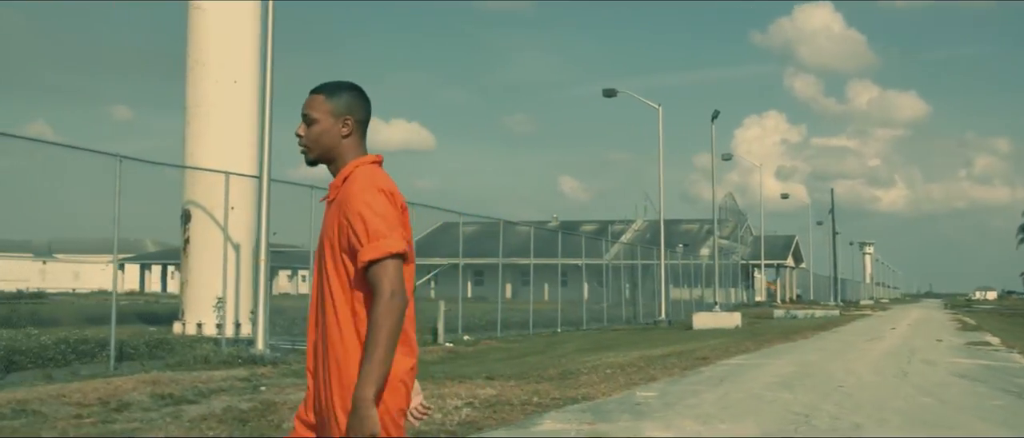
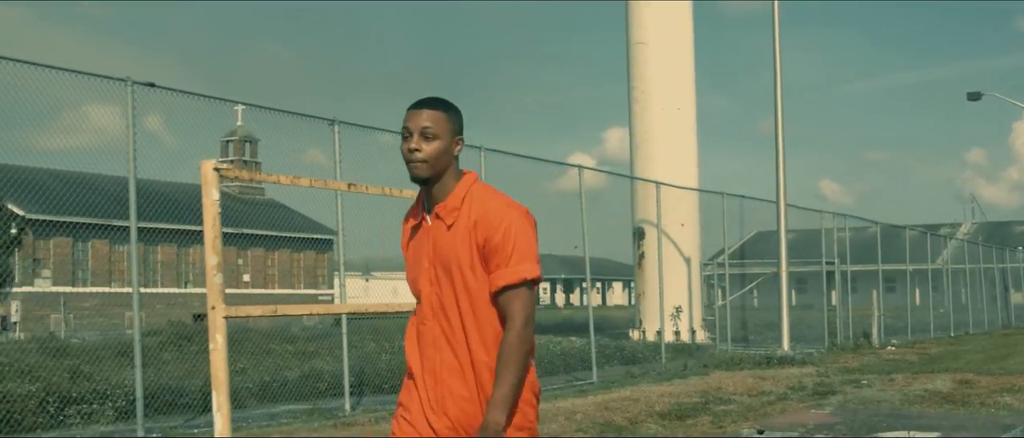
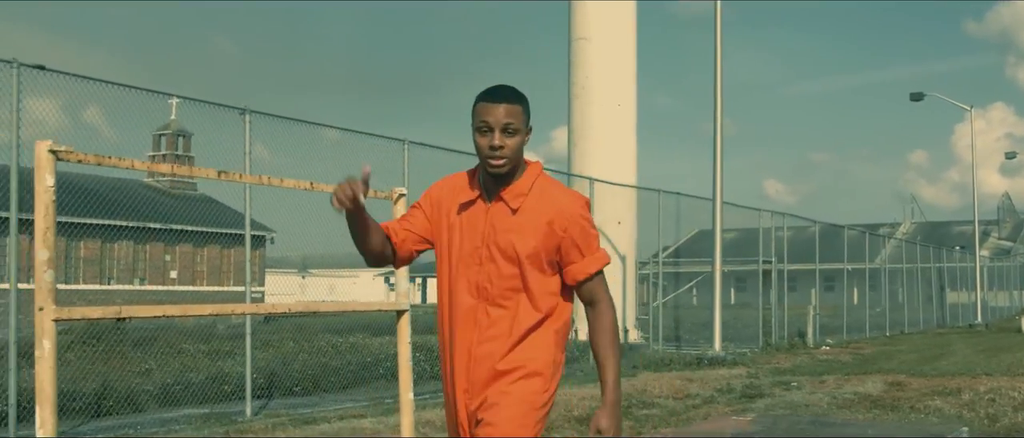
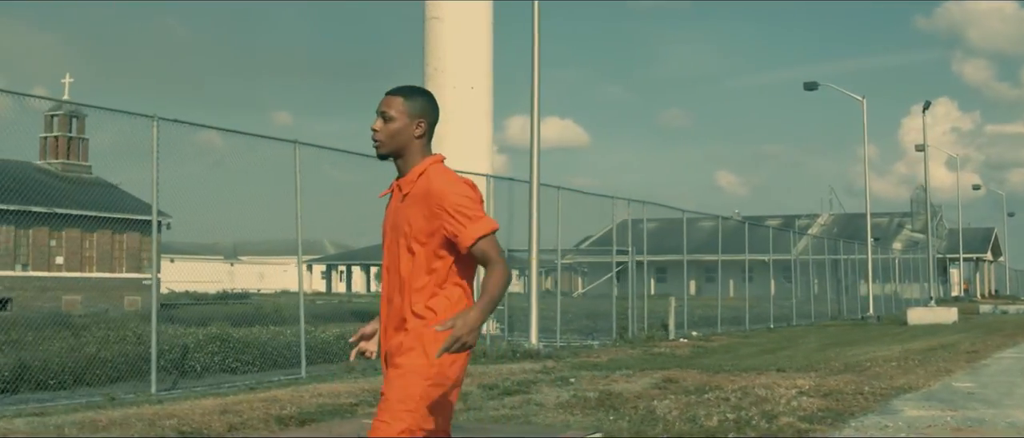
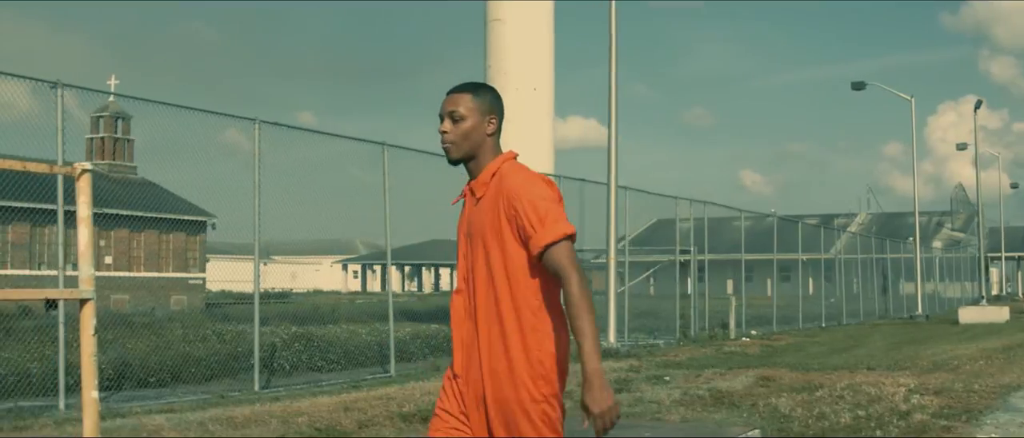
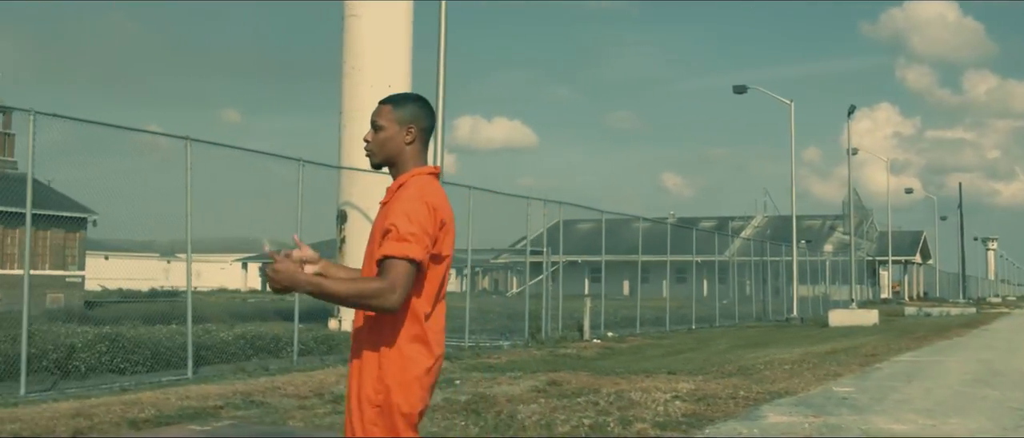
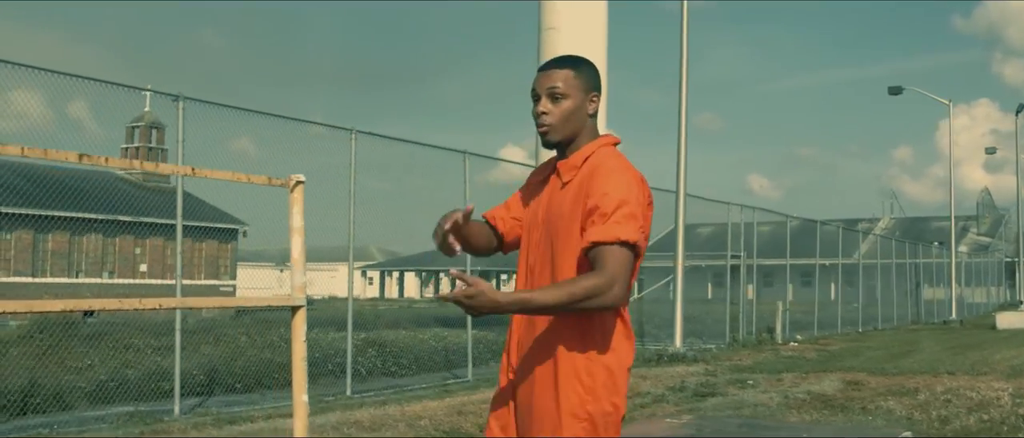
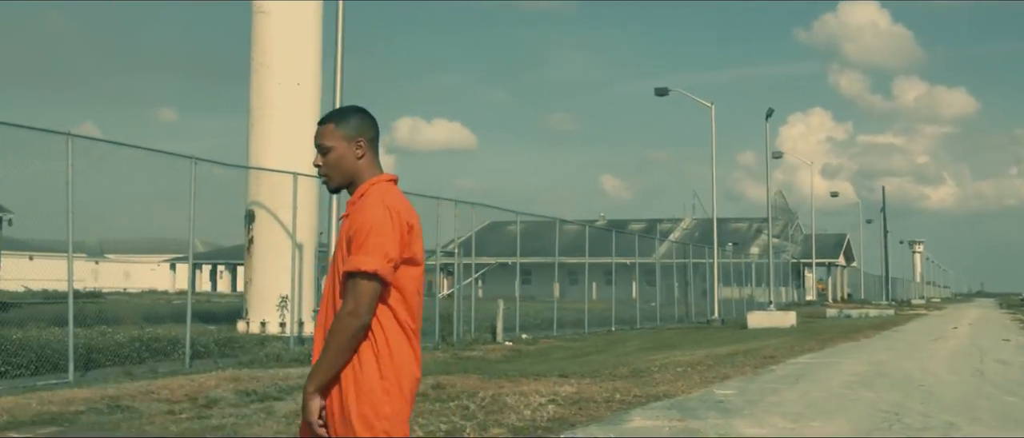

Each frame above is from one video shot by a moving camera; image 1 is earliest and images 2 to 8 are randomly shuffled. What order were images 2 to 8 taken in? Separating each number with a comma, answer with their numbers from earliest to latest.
8, 6, 4, 5, 7, 3, 2
